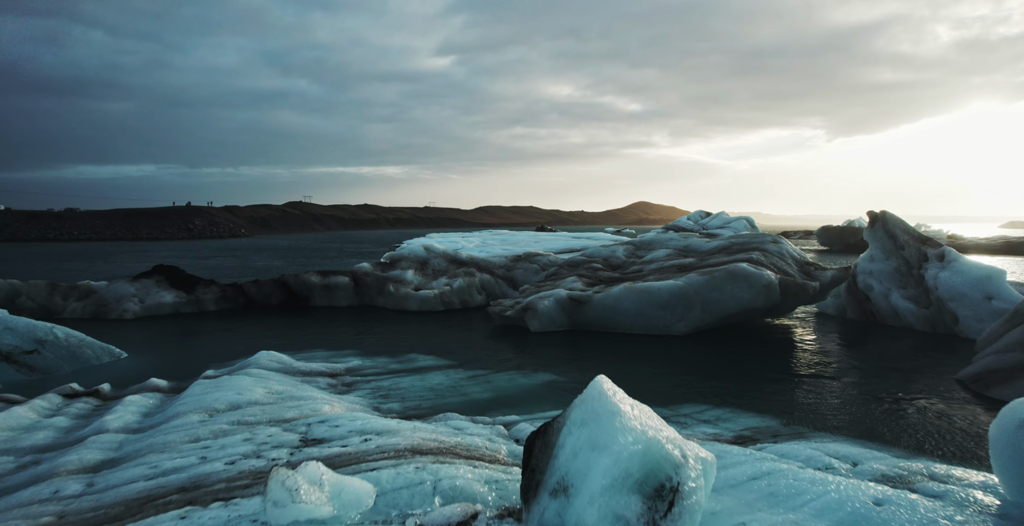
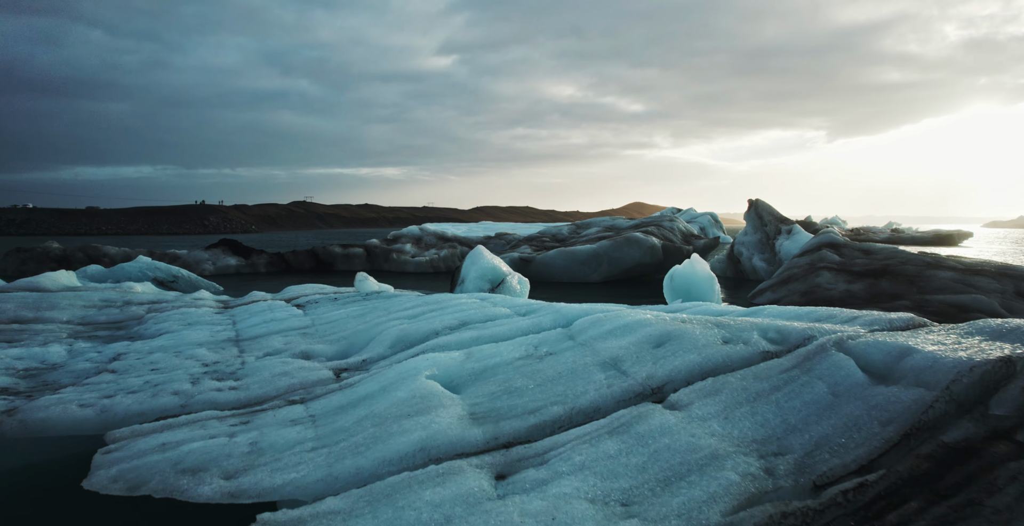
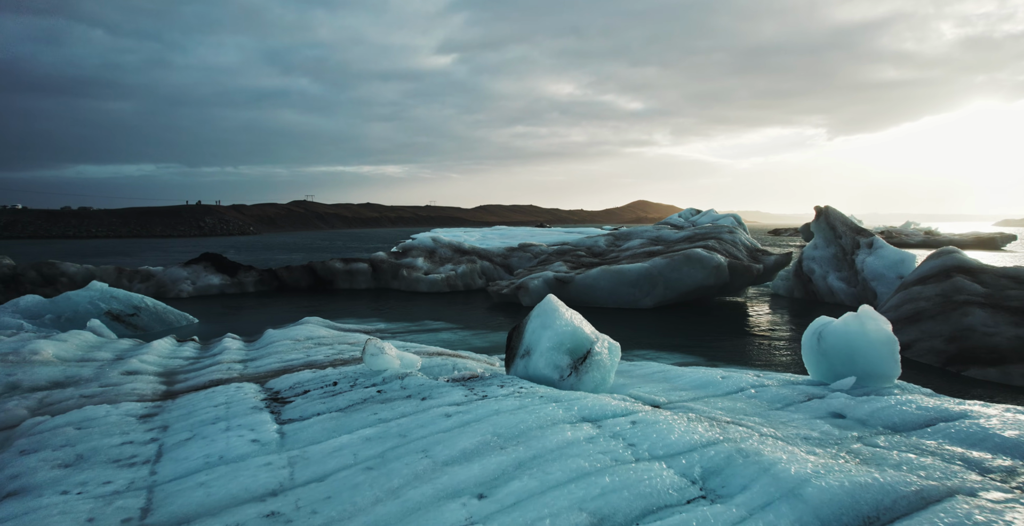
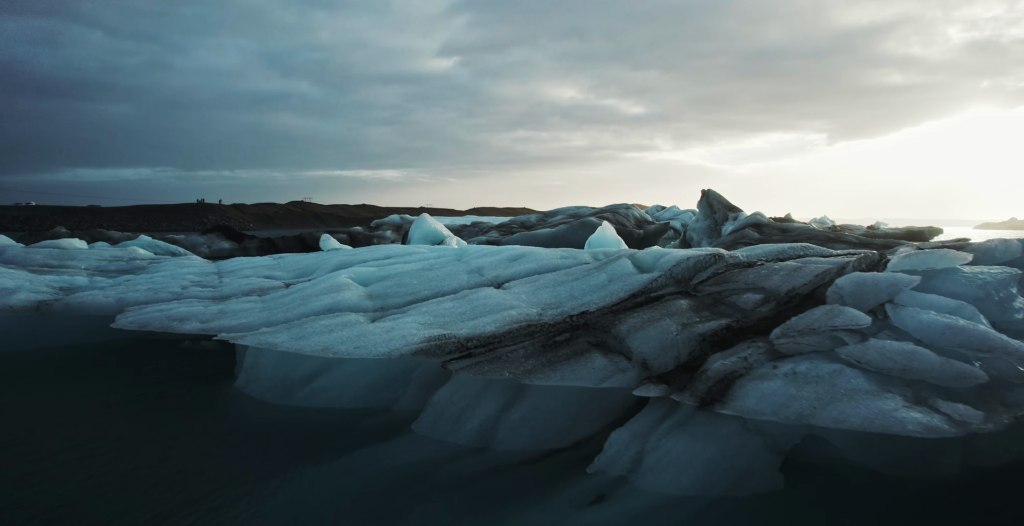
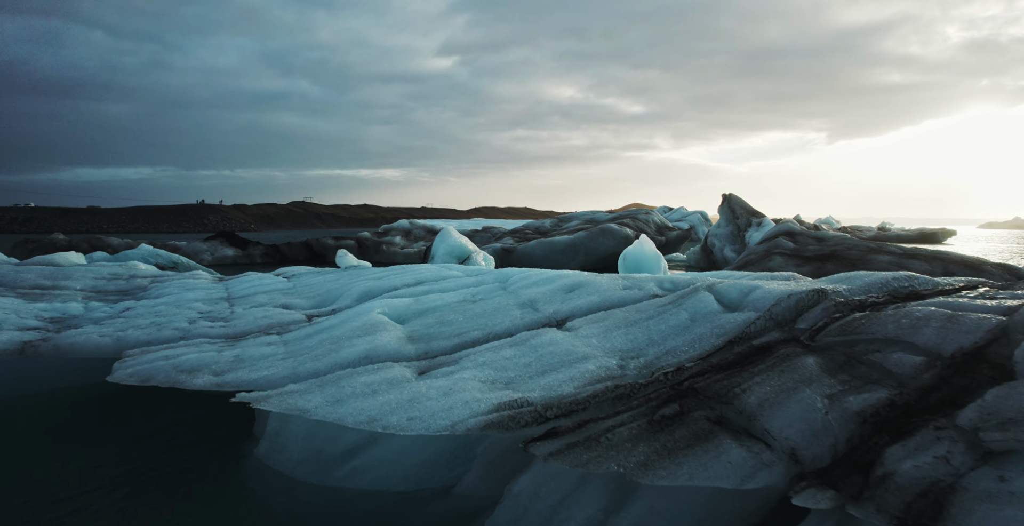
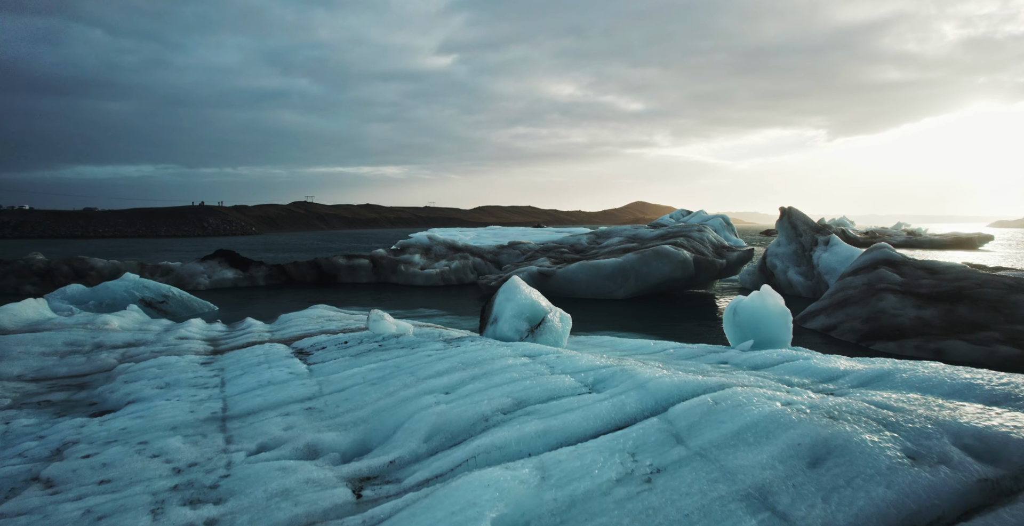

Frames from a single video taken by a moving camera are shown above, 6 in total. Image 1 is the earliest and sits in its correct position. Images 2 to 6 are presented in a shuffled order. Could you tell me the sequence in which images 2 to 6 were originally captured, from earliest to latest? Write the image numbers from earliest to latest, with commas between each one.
3, 6, 2, 5, 4
